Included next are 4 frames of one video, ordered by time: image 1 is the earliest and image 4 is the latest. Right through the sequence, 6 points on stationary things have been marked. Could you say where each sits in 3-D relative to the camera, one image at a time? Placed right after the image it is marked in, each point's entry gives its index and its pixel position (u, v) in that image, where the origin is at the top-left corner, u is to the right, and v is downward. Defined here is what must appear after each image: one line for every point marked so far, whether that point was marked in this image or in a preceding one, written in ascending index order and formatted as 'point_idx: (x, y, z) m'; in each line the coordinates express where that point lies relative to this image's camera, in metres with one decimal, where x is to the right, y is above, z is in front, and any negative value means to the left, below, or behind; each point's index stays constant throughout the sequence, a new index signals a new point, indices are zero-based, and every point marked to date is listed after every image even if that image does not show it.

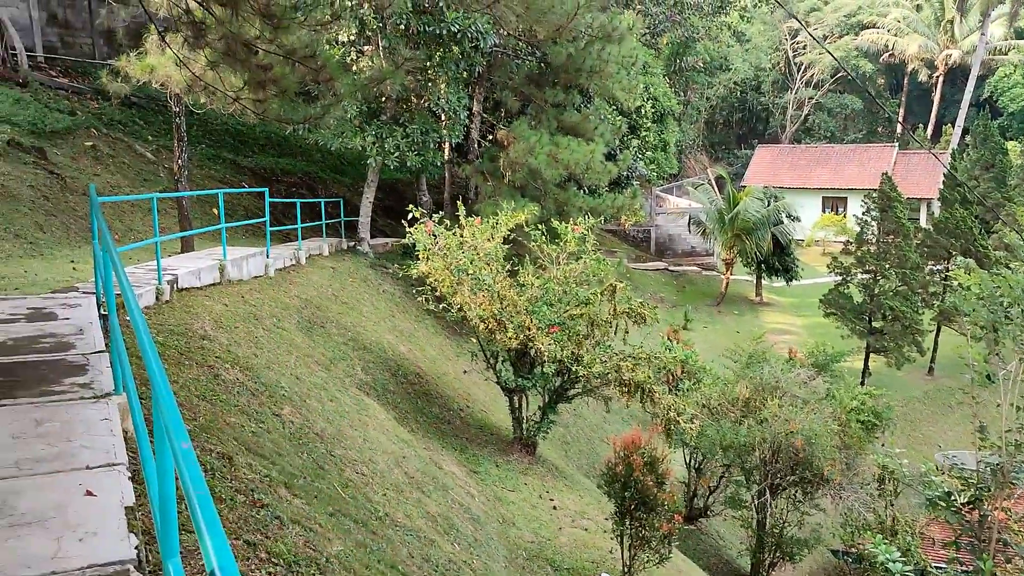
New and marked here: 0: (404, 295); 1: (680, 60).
0: (-1.5, -0.1, +12.2) m
1: (+3.6, +4.8, +19.3) m
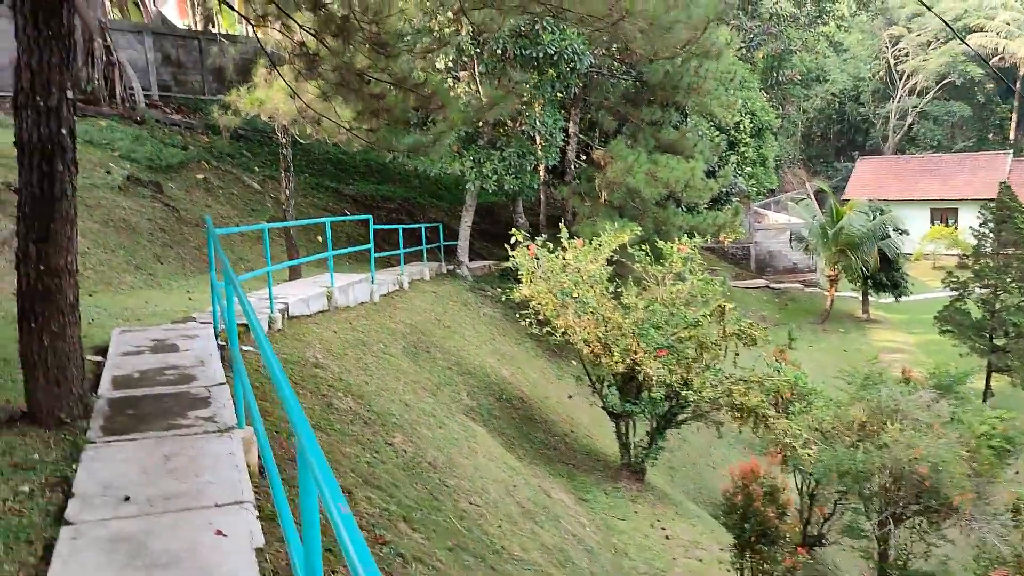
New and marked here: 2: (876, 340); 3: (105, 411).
0: (-0.1, -0.4, +12.2) m
1: (+5.5, +4.5, +18.9) m
2: (+6.9, -1.0, +17.3) m
3: (-1.4, -0.4, +3.2) m
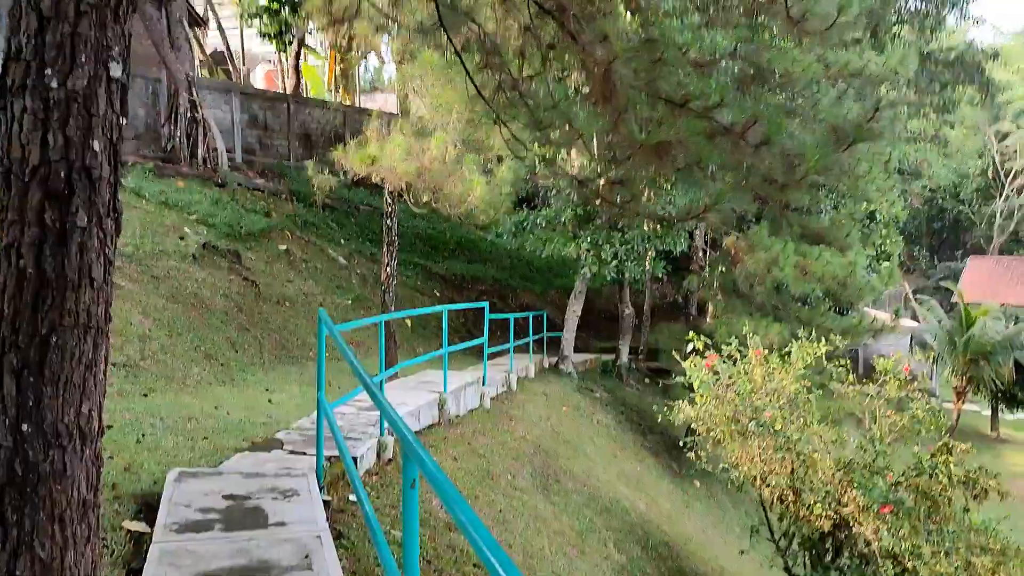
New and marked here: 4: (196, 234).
0: (+1.2, -1.6, +10.4) m
1: (+7.5, +2.4, +17.1) m
2: (+8.5, -3.0, +15.0) m
3: (-0.7, -0.7, +1.6) m
4: (-3.0, +0.5, +8.8) m
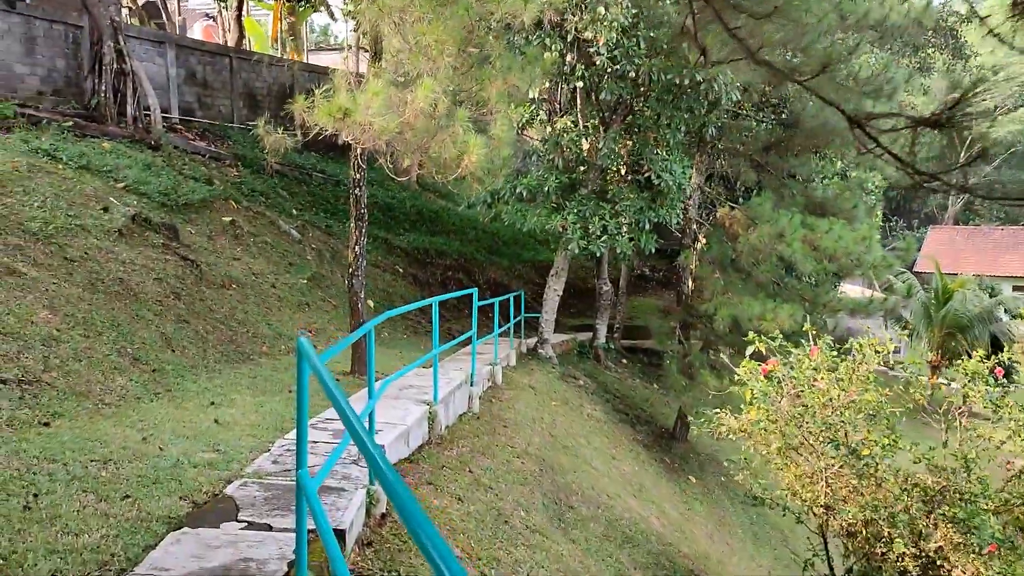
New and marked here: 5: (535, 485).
0: (+1.0, -1.4, +9.4) m
1: (+6.9, +2.9, +16.3) m
2: (+8.0, -2.5, +14.5) m
3: (-0.4, -0.8, +0.5) m
4: (-3.2, +0.7, +7.4) m
5: (+0.1, -1.1, +5.1) m
